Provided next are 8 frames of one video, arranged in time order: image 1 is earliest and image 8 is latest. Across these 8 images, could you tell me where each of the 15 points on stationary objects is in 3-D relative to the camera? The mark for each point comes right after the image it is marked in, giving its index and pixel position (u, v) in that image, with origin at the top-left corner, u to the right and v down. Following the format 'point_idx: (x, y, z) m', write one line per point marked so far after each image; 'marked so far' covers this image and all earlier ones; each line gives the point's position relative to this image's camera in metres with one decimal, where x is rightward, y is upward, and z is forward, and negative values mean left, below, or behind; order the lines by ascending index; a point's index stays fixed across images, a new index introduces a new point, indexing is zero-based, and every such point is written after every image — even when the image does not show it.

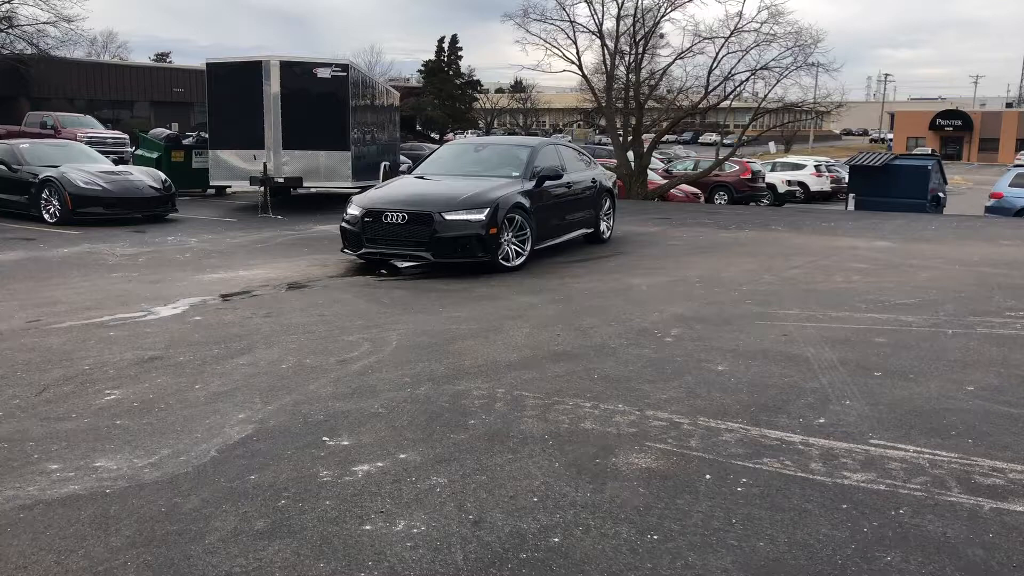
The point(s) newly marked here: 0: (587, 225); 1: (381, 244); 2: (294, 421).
0: (+1.0, +0.8, +12.4) m
1: (-1.4, +0.5, +9.8) m
2: (-1.1, -0.7, +4.6) m
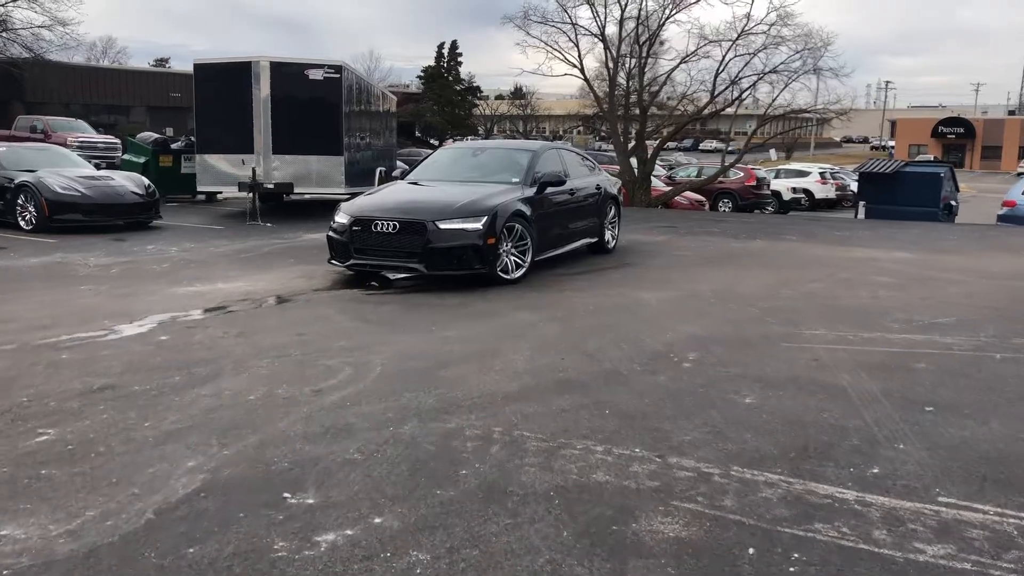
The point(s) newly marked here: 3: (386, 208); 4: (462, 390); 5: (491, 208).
0: (+1.0, +0.6, +11.7) m
1: (-1.4, +0.3, +9.1) m
2: (-1.1, -0.8, +3.9) m
3: (-1.2, +0.8, +9.1) m
4: (-0.3, -0.6, +5.3) m
5: (-0.2, +0.8, +9.2) m
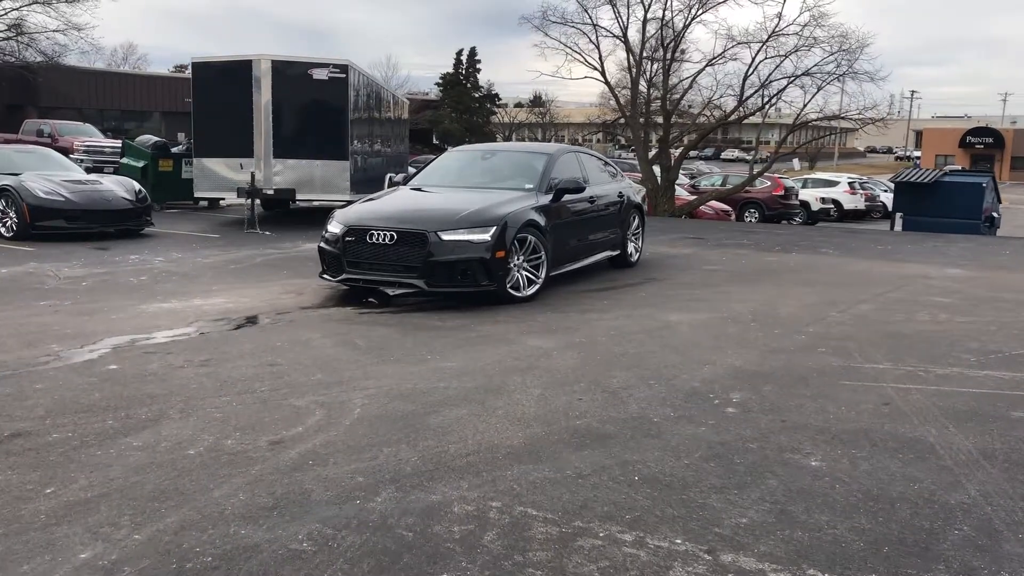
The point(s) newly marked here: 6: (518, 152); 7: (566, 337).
0: (+1.1, +0.5, +10.7) m
1: (-1.3, +0.2, +8.1) m
2: (-1.1, -0.9, +2.9) m
3: (-1.1, +0.6, +8.1) m
4: (-0.3, -0.7, +4.2) m
5: (-0.1, +0.6, +8.2) m
6: (+0.1, +1.4, +9.9) m
7: (+0.4, -0.4, +6.9) m
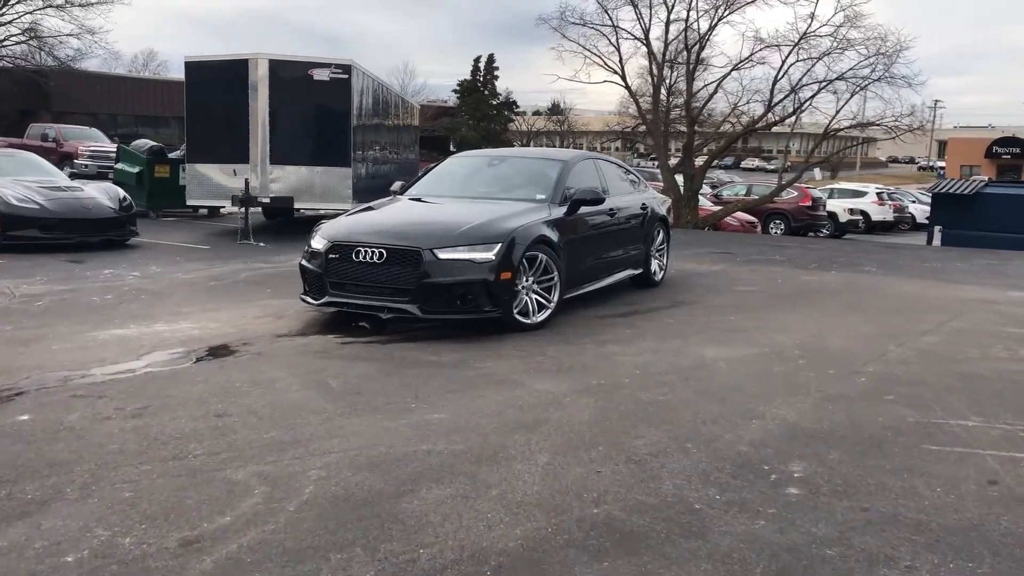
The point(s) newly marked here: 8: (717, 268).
0: (+1.2, +0.2, +9.6) m
1: (-1.2, 0.0, +7.0) m
2: (-1.1, -1.0, +1.9) m
3: (-1.1, +0.4, +7.1) m
4: (-0.3, -0.9, +3.1) m
5: (0.0, +0.4, +7.1) m
6: (+0.2, +1.2, +8.8) m
7: (+0.4, -0.5, +5.8) m
8: (+2.5, +0.2, +11.7) m
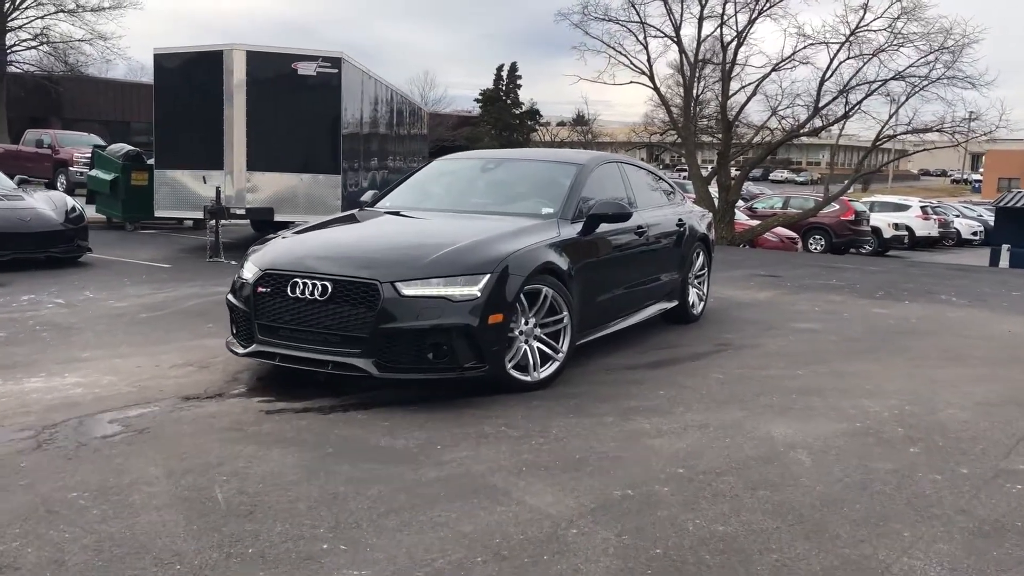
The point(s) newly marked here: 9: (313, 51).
0: (+1.3, -0.1, +7.7) m
1: (-1.3, -0.3, +5.2) m
2: (-1.3, -1.2, 0.0) m
3: (-1.1, +0.2, +5.2) m
4: (-0.4, -1.1, +1.3) m
5: (-0.1, +0.2, +5.3) m
6: (+0.2, +0.9, +6.9) m
7: (+0.3, -0.8, +3.9) m
8: (+2.6, -0.1, +9.8) m
9: (-2.7, +3.2, +12.6) m
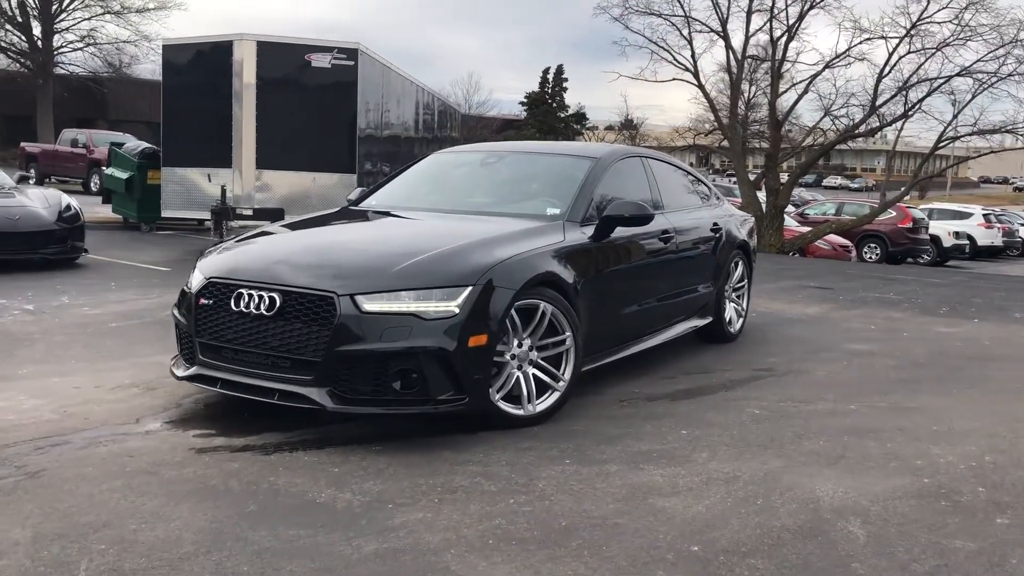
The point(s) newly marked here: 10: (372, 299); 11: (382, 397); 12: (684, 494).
0: (+1.3, -0.2, +6.7) m
1: (-1.3, -0.3, +4.4) m
2: (-1.6, -1.2, -0.8) m
3: (-1.1, +0.1, +4.4) m
4: (-0.7, -1.1, +0.4) m
5: (-0.1, +0.1, +4.4) m
6: (+0.2, +0.9, +6.0) m
7: (+0.2, -0.9, +2.9) m
8: (+2.8, -0.2, +8.7) m
9: (-2.3, +3.1, +11.8) m
10: (-0.6, 0.0, +4.1) m
11: (-0.6, -0.5, +4.1) m
12: (+0.7, -0.8, +3.7) m
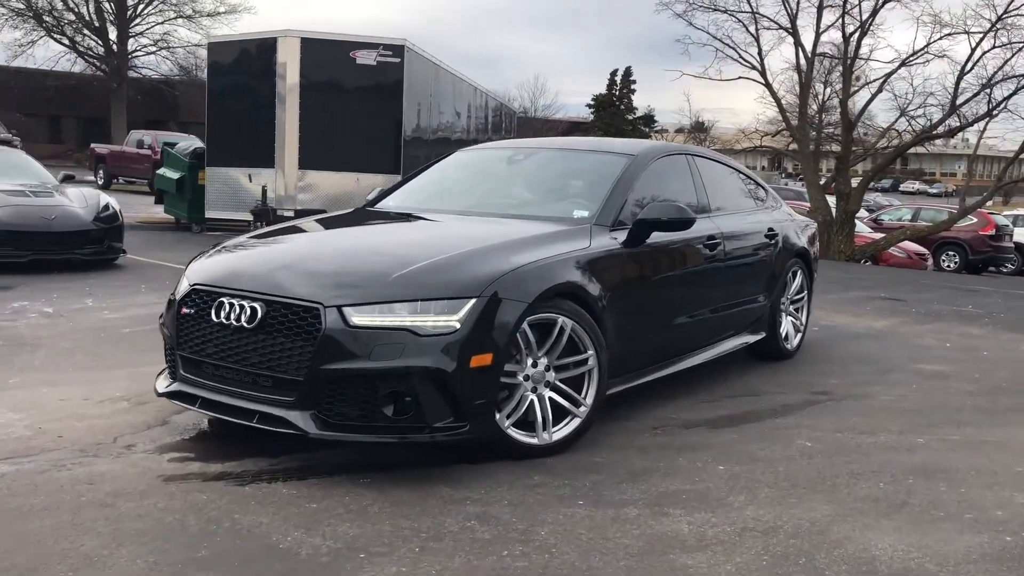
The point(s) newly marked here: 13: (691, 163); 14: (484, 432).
0: (+1.5, -0.3, +6.1) m
1: (-1.3, -0.3, +3.9) m
2: (-2.0, -1.2, -1.2) m
3: (-1.1, +0.1, +3.9) m
4: (-0.9, -1.1, -0.1) m
5: (-0.1, 0.0, +3.8) m
6: (+0.4, +0.8, +5.5) m
7: (+0.2, -0.9, +2.4) m
8: (+3.1, -0.3, +8.0) m
9: (-1.7, +3.0, +11.4) m
10: (-0.6, -0.1, +3.6) m
11: (-0.5, -0.5, +3.6) m
12: (+0.7, -0.8, +3.1) m
13: (+1.1, +0.8, +5.8) m
14: (-0.1, -0.6, +3.8) m
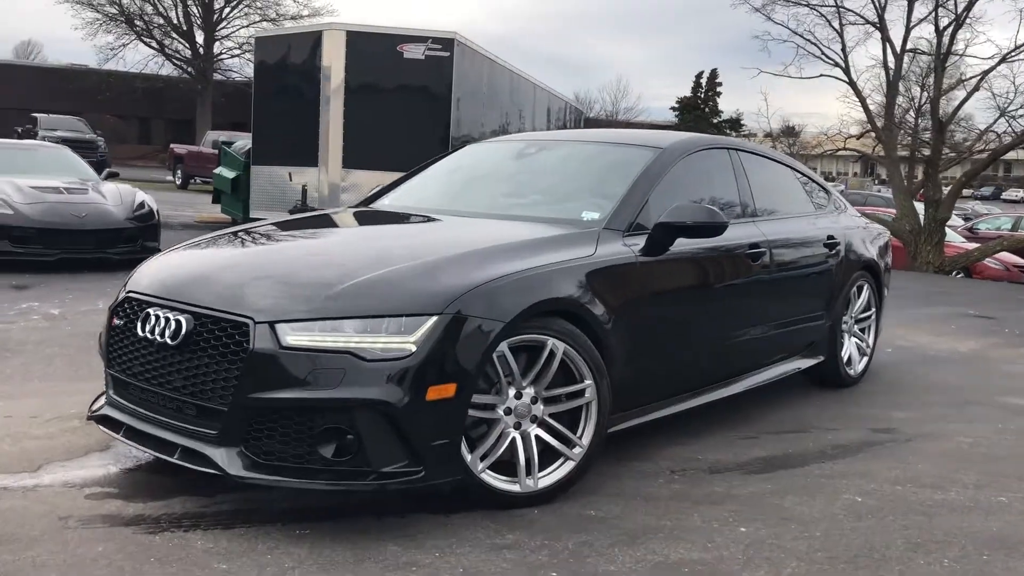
0: (+1.7, -0.3, +5.3) m
1: (-1.3, -0.4, +3.4) m
2: (-2.5, -1.2, -1.7) m
3: (-1.2, 0.0, +3.4) m
4: (-1.4, -1.2, -0.6) m
5: (-0.1, 0.0, +3.2) m
6: (+0.5, +0.7, +4.8) m
7: (-0.1, -1.0, +1.7) m
8: (+3.4, -0.4, +7.0) m
9: (-1.0, +3.0, +10.9) m
10: (-0.7, -0.1, +3.0) m
11: (-0.6, -0.6, +3.0) m
12: (+0.5, -0.9, +2.4) m
13: (+1.2, +0.7, +5.0) m
14: (-0.2, -0.6, +3.1) m
